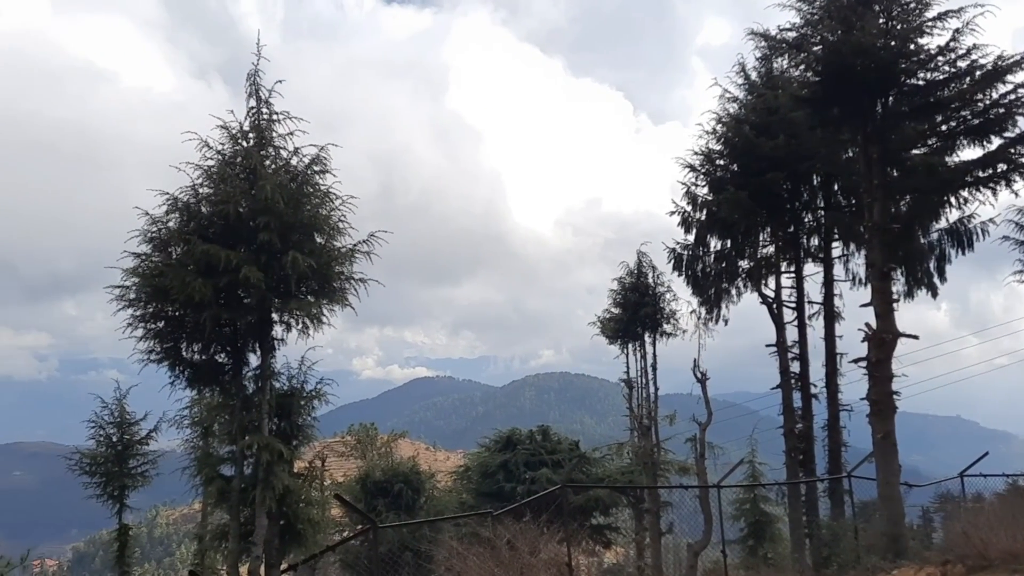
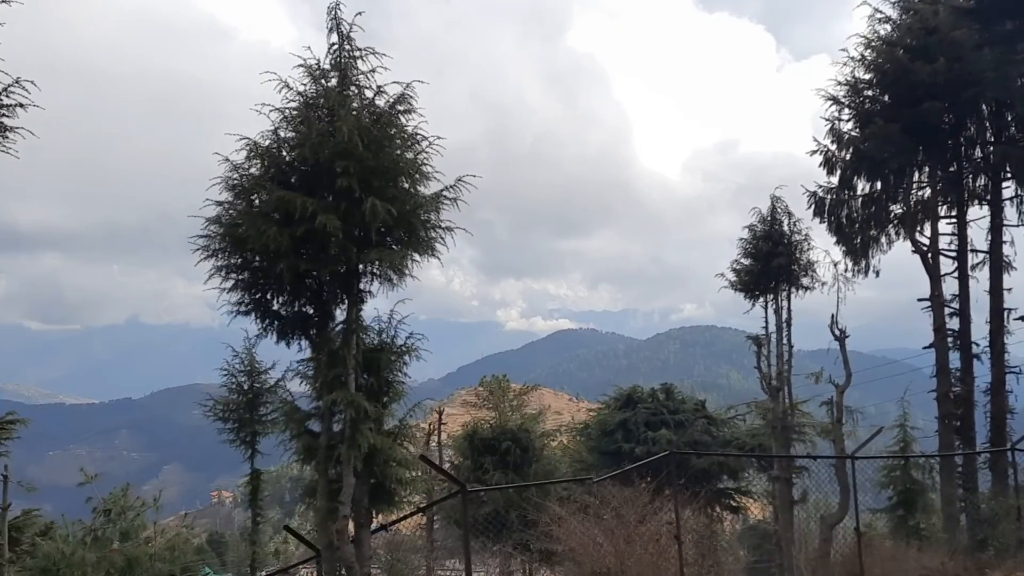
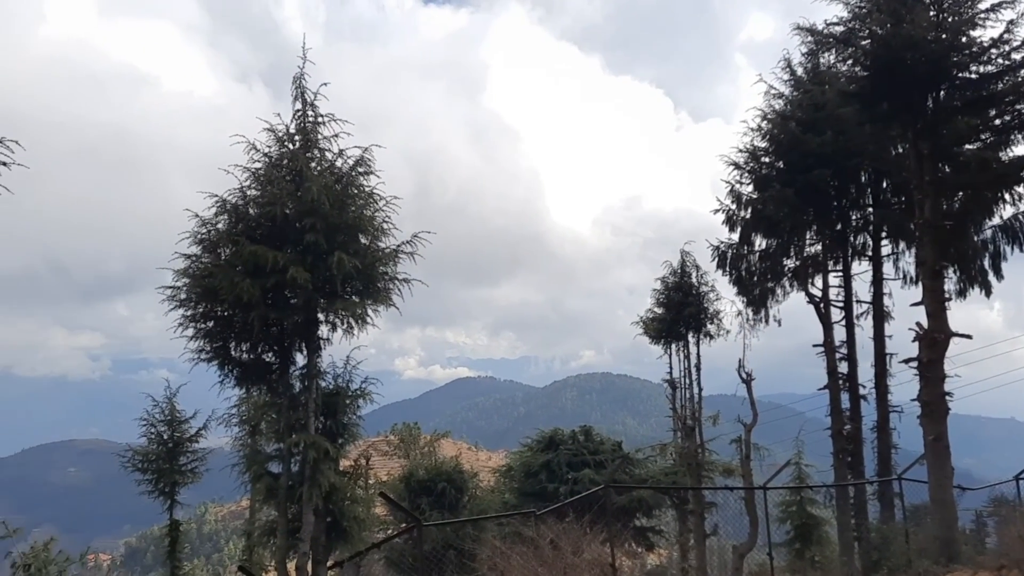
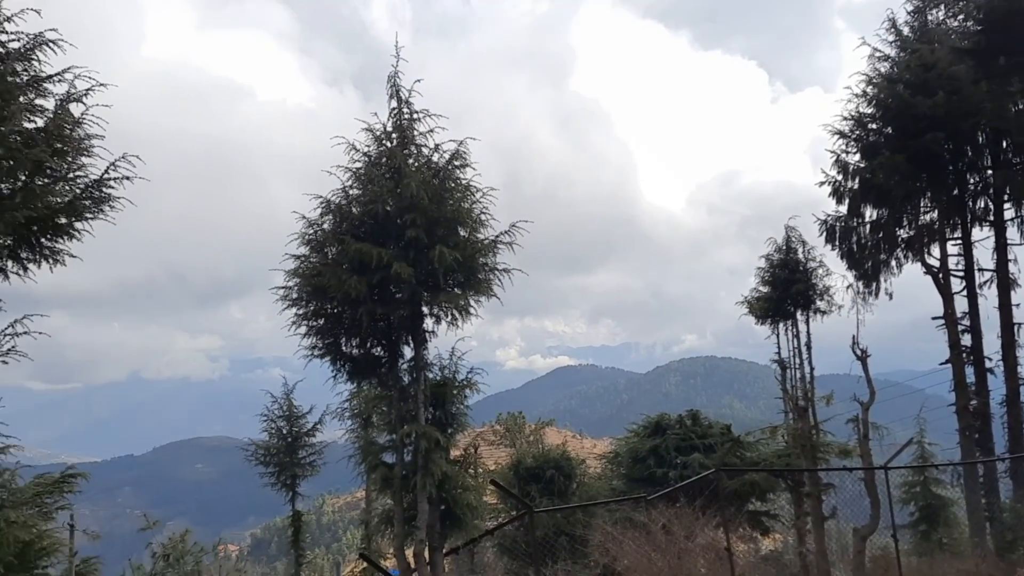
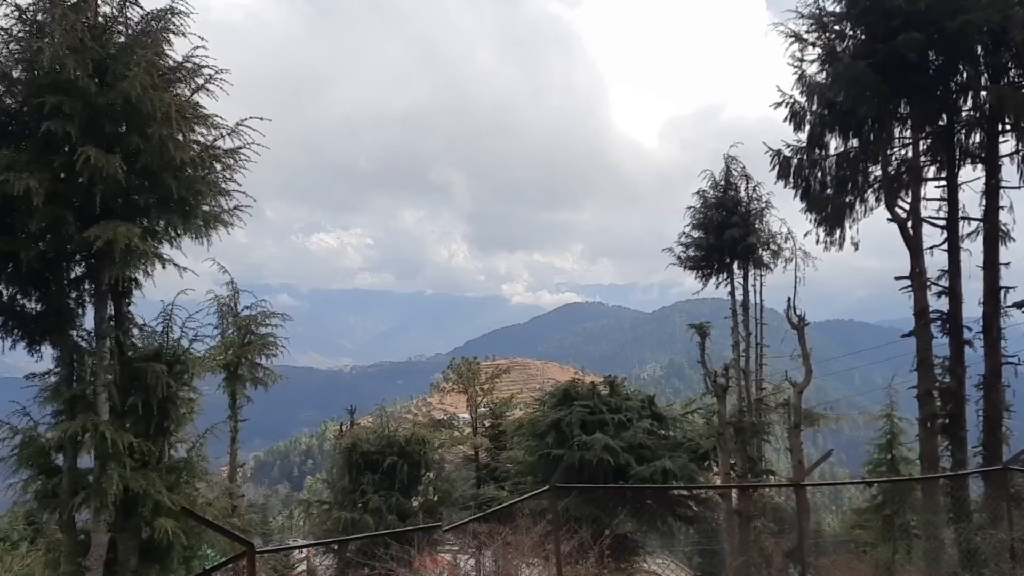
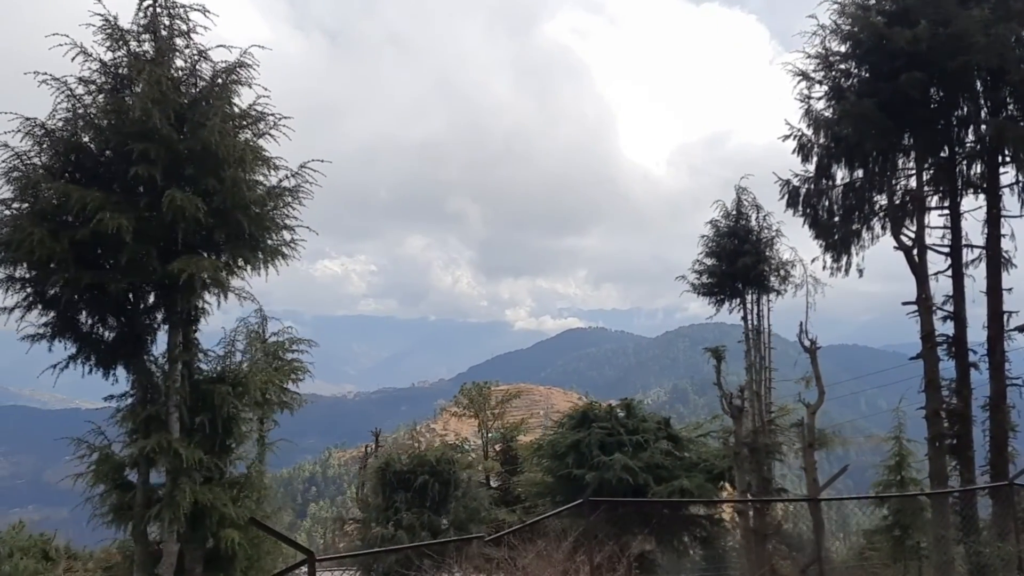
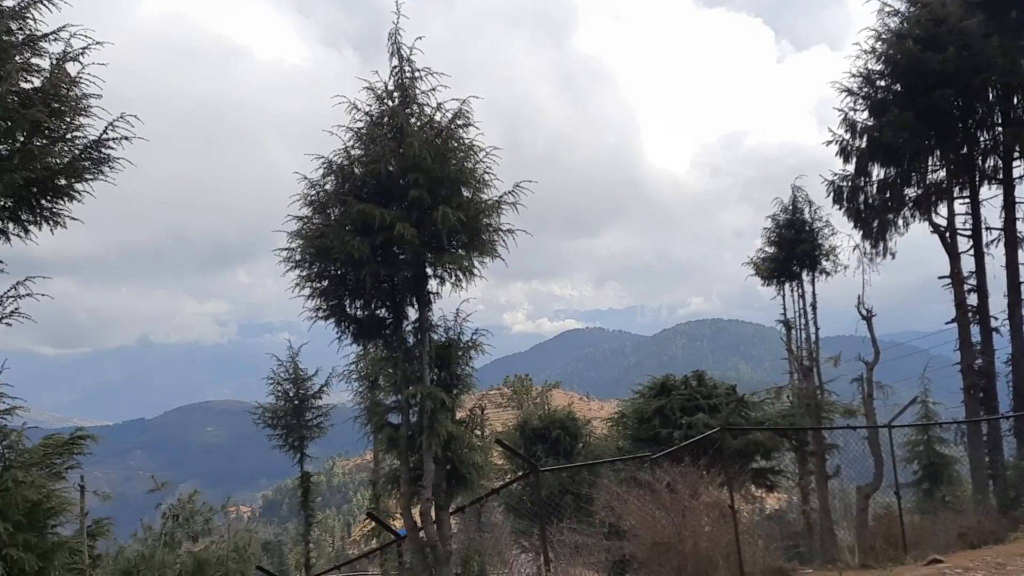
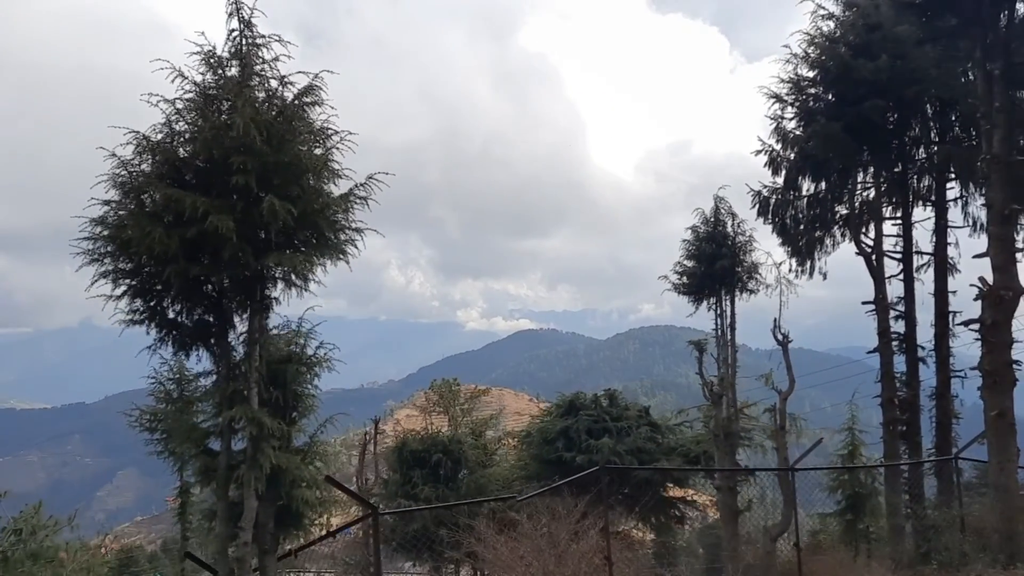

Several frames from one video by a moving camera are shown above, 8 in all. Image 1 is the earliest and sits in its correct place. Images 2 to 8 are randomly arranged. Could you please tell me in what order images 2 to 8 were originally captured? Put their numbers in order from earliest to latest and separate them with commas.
3, 4, 7, 2, 8, 6, 5
